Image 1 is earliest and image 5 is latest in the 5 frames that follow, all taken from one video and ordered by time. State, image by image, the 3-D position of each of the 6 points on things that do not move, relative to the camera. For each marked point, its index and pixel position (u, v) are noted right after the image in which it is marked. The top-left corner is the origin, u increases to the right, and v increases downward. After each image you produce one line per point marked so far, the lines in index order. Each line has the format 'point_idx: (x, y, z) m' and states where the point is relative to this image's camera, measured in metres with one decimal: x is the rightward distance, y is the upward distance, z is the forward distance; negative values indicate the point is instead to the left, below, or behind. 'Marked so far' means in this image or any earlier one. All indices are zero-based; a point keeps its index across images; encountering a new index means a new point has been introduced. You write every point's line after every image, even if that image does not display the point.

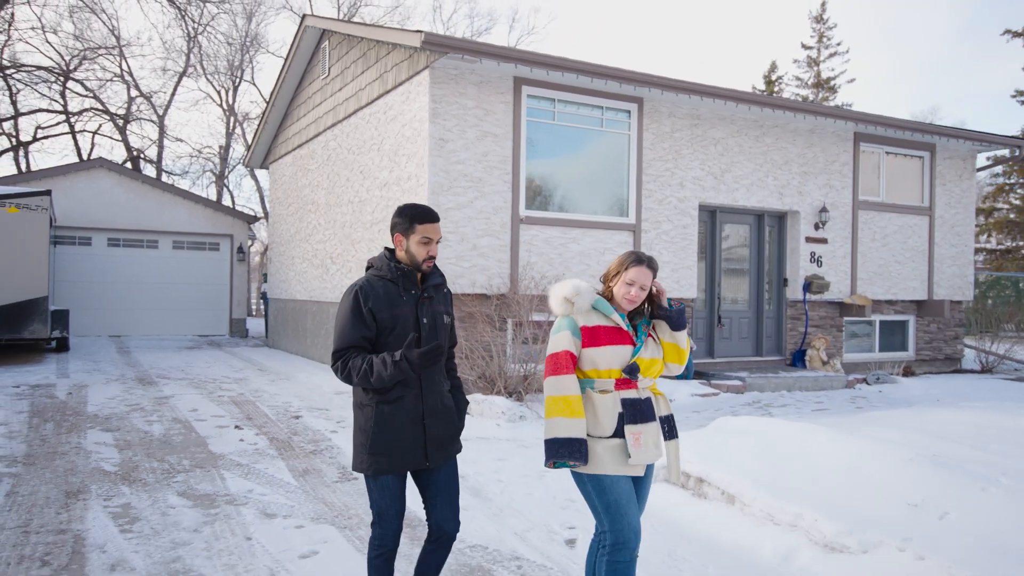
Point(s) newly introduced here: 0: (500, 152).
0: (-0.1, +1.7, +9.1) m
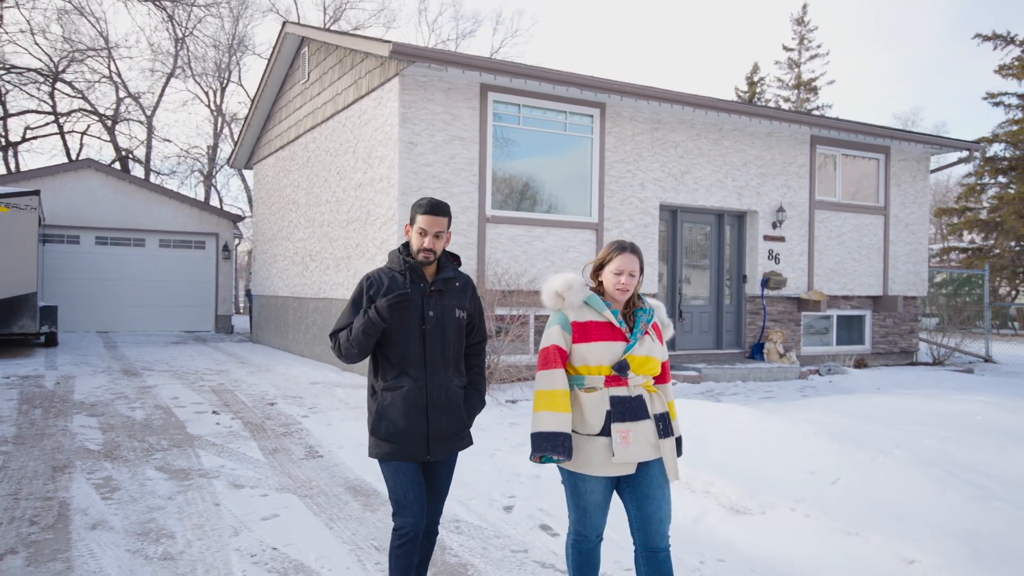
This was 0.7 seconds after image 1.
0: (-0.6, +1.8, +9.6) m
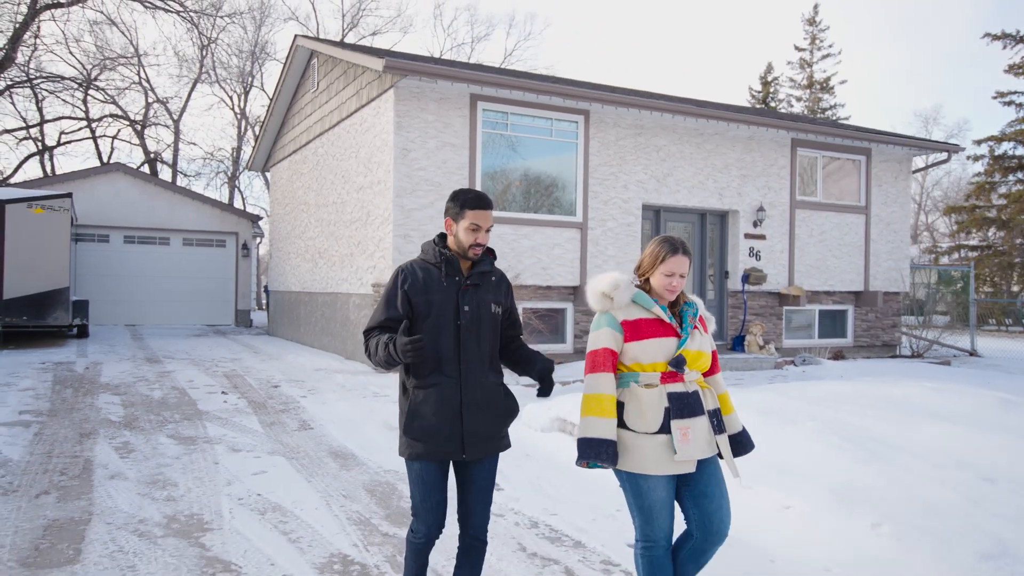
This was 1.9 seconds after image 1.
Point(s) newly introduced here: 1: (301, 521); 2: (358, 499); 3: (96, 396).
0: (-0.8, +1.9, +10.4) m
1: (-1.3, -1.4, +4.5) m
2: (-1.1, -1.5, +5.0) m
3: (-4.7, -1.2, +8.2) m
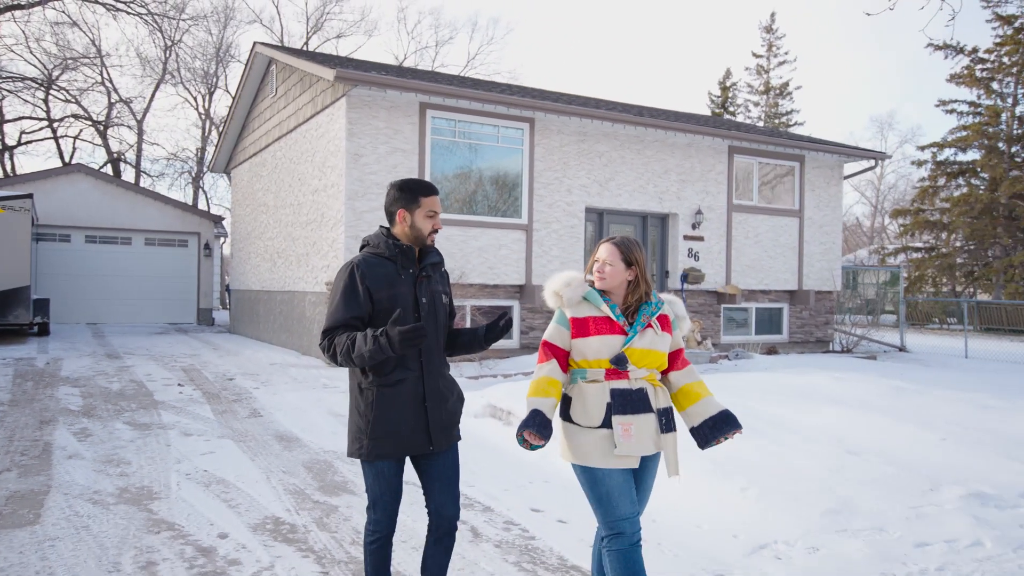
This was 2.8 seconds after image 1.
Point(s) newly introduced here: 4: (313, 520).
0: (-1.6, +1.9, +11.0) m
1: (-1.9, -1.4, +5.0) m
2: (-1.7, -1.4, +5.5) m
3: (-5.4, -1.2, +8.6) m
4: (-1.3, -1.5, +4.5) m
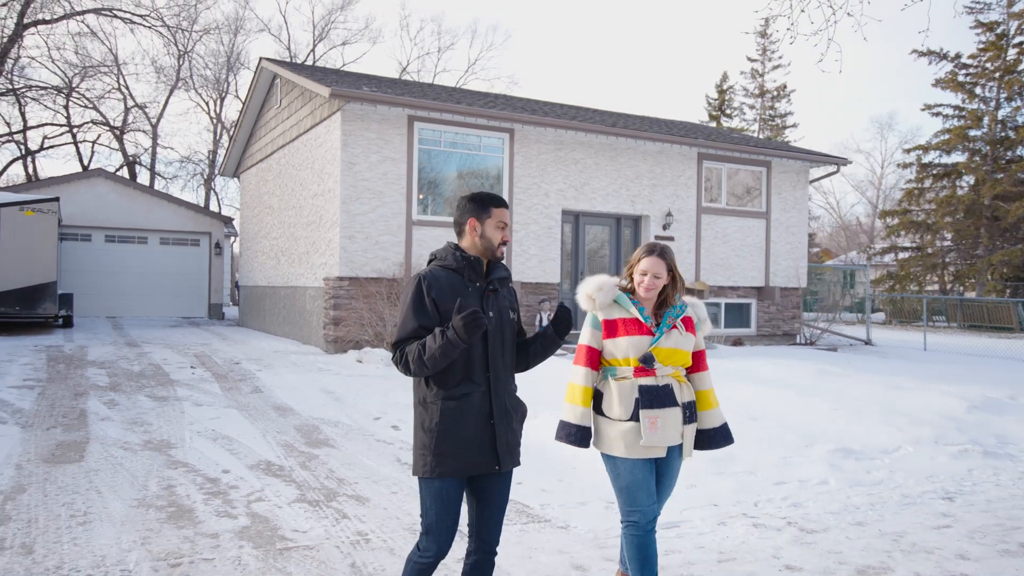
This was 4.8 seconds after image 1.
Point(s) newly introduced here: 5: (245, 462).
0: (-1.9, +2.0, +12.2) m
1: (-2.3, -1.3, +6.2) m
2: (-2.1, -1.4, +6.7) m
3: (-5.8, -1.1, +9.8) m
4: (-1.7, -1.4, +5.7) m
5: (-2.1, -1.4, +5.6) m
